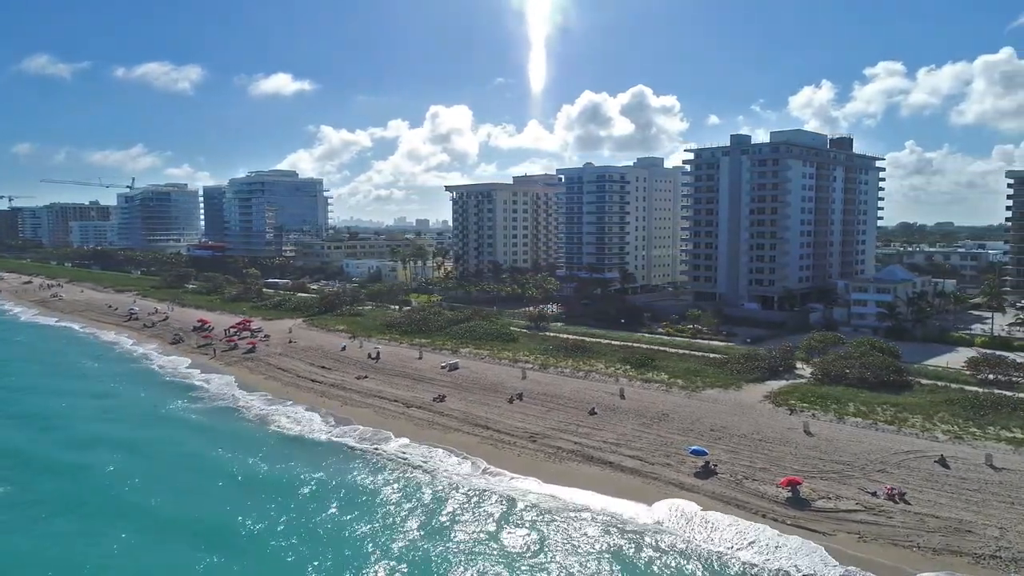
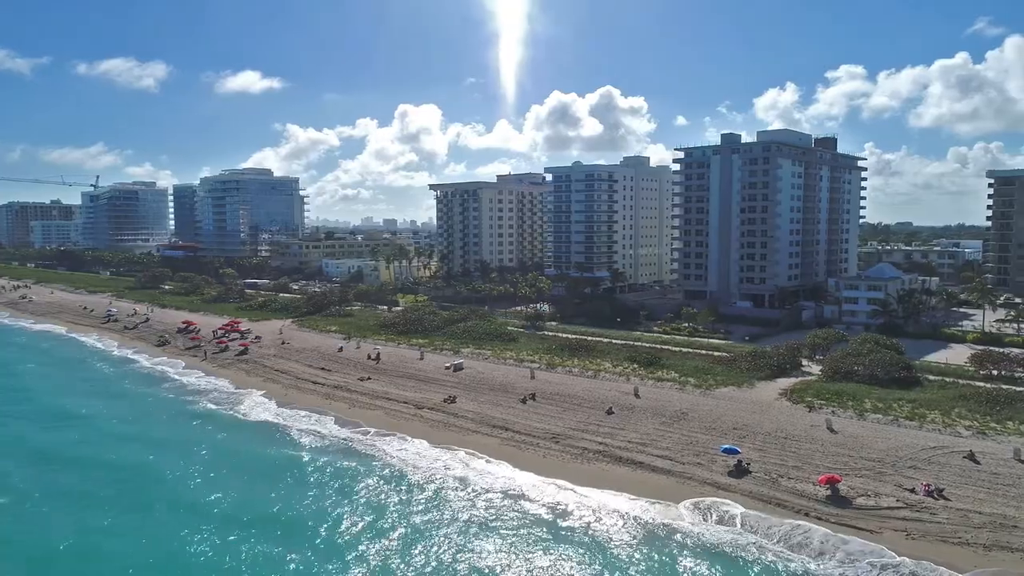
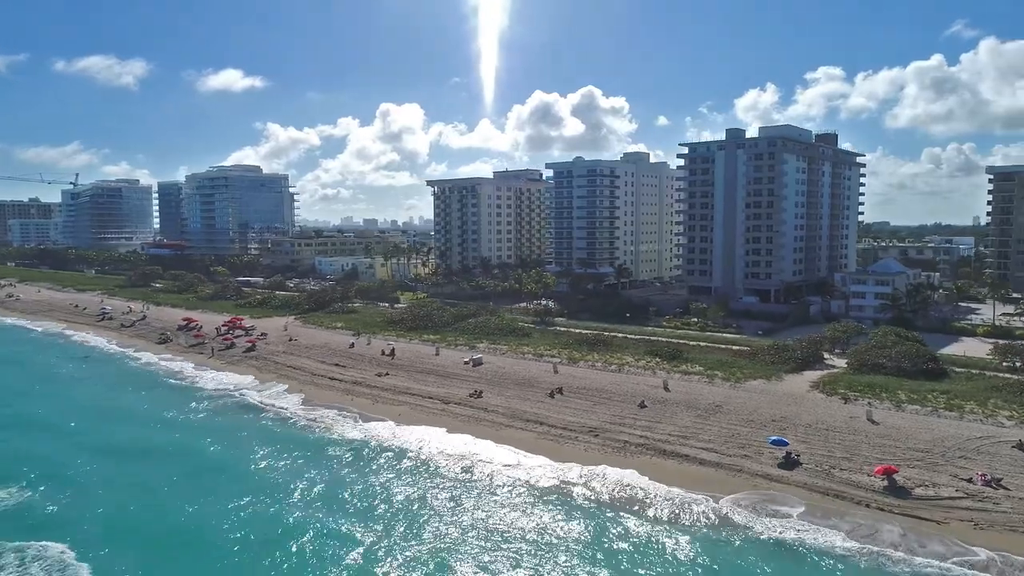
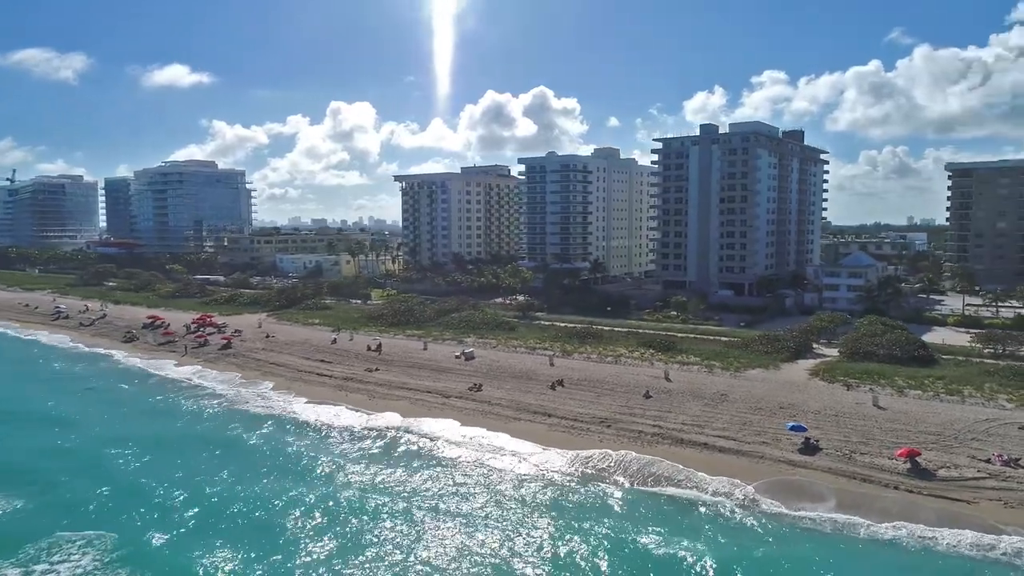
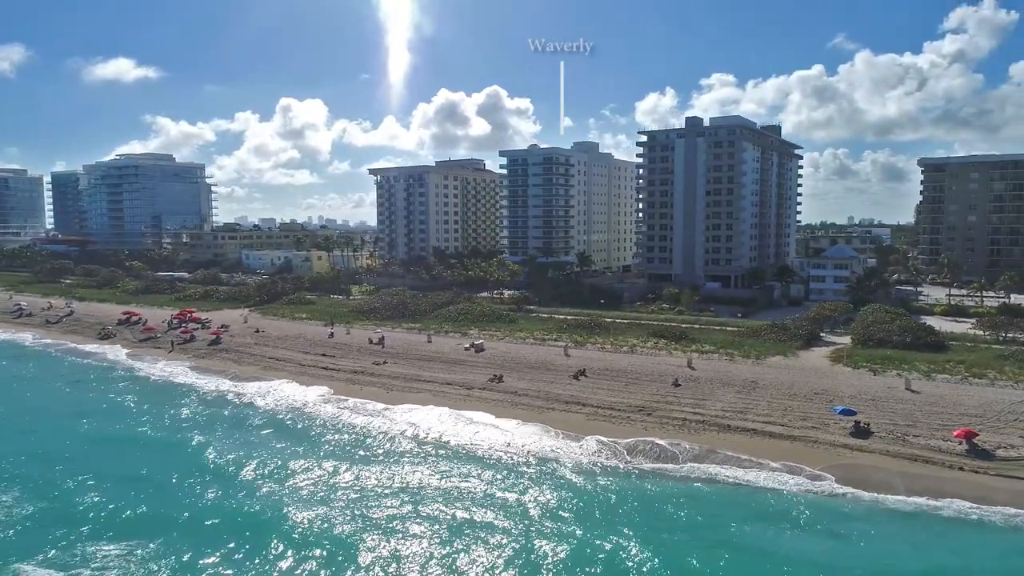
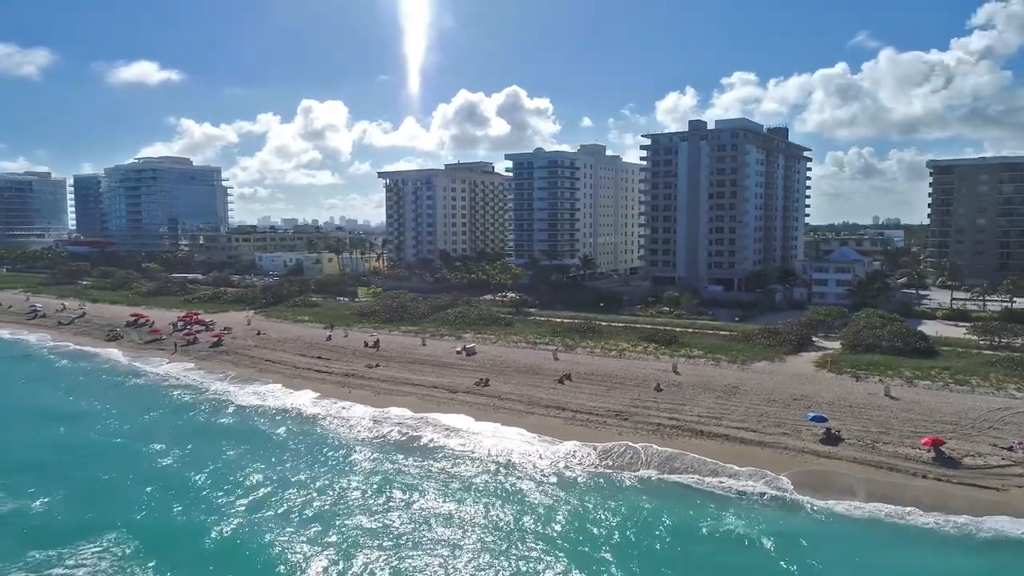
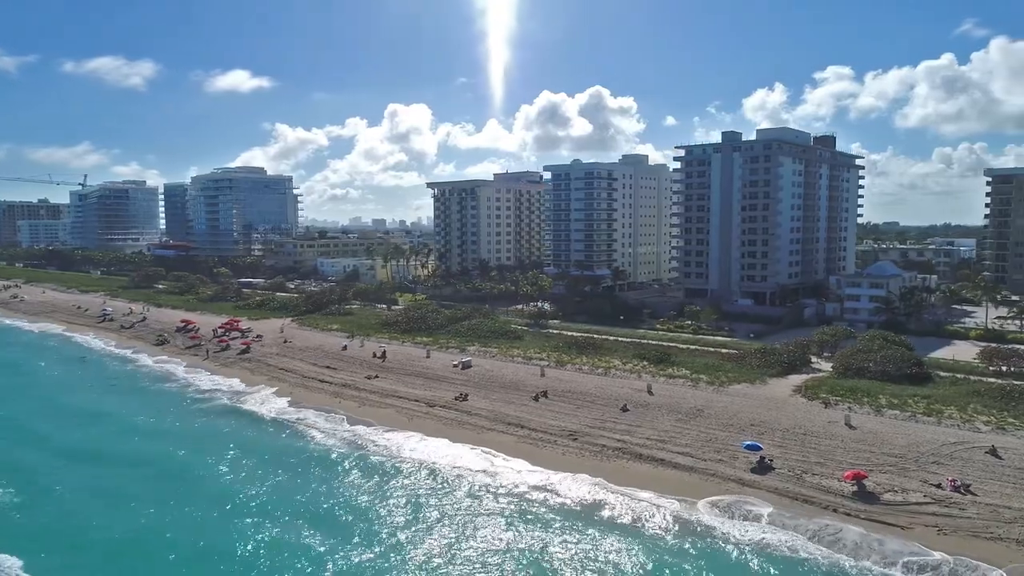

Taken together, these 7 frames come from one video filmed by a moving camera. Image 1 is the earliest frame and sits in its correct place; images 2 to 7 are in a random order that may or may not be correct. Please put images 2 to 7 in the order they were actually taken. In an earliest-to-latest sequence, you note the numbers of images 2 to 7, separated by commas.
2, 7, 3, 4, 6, 5
